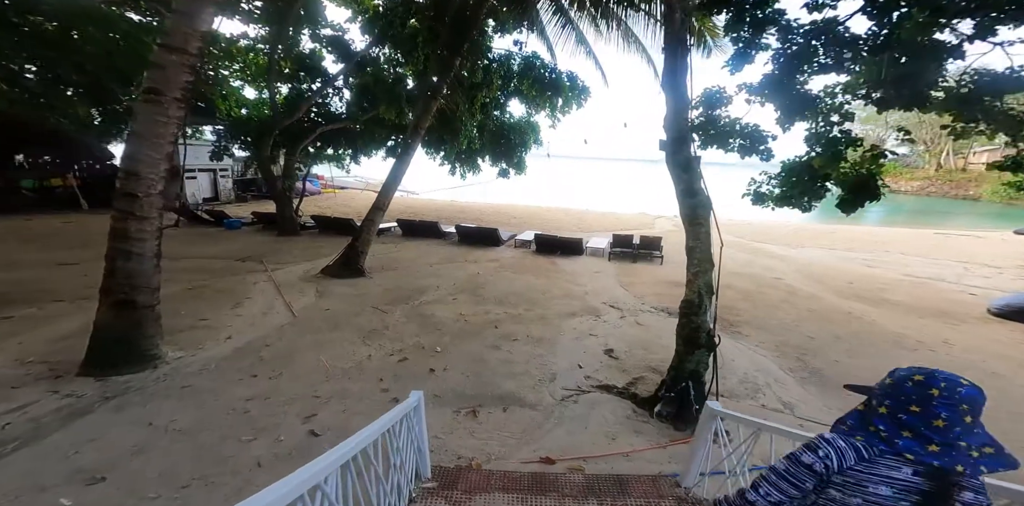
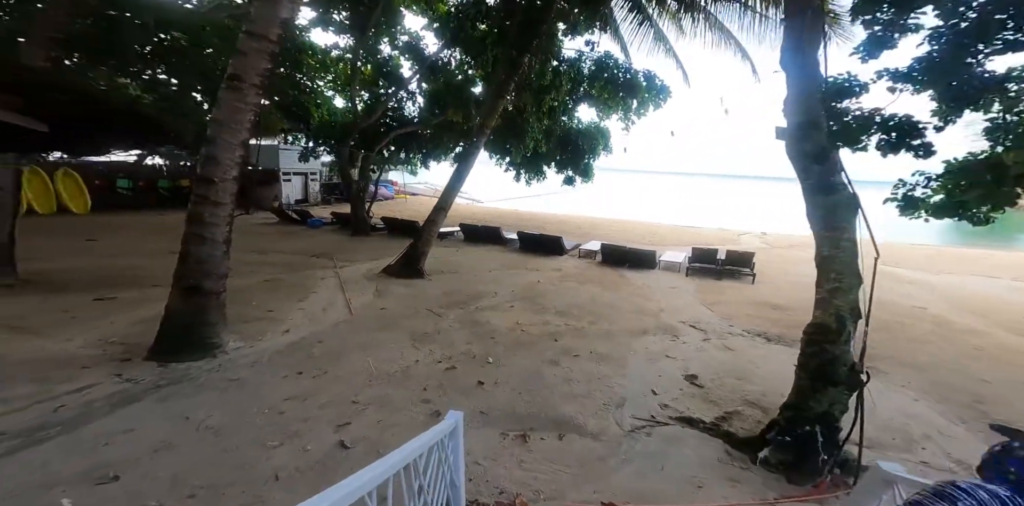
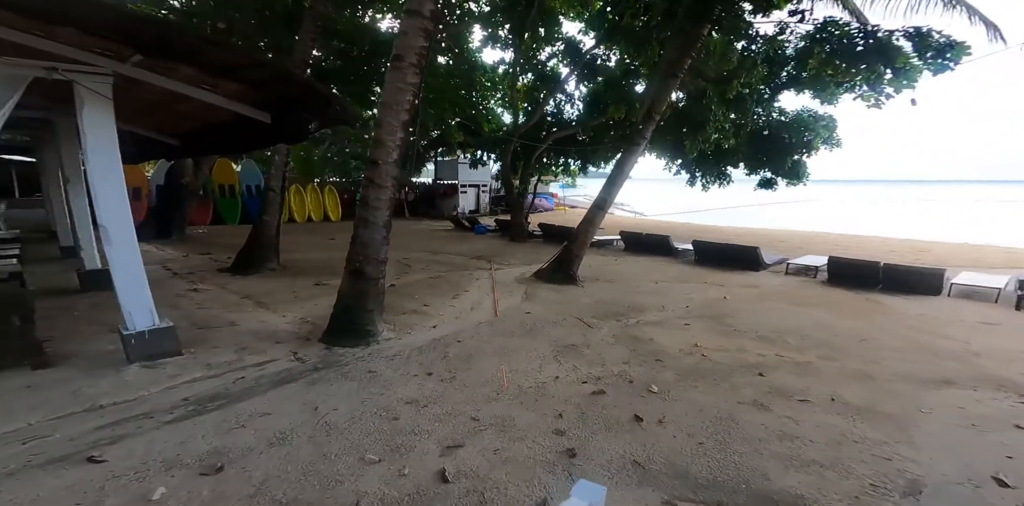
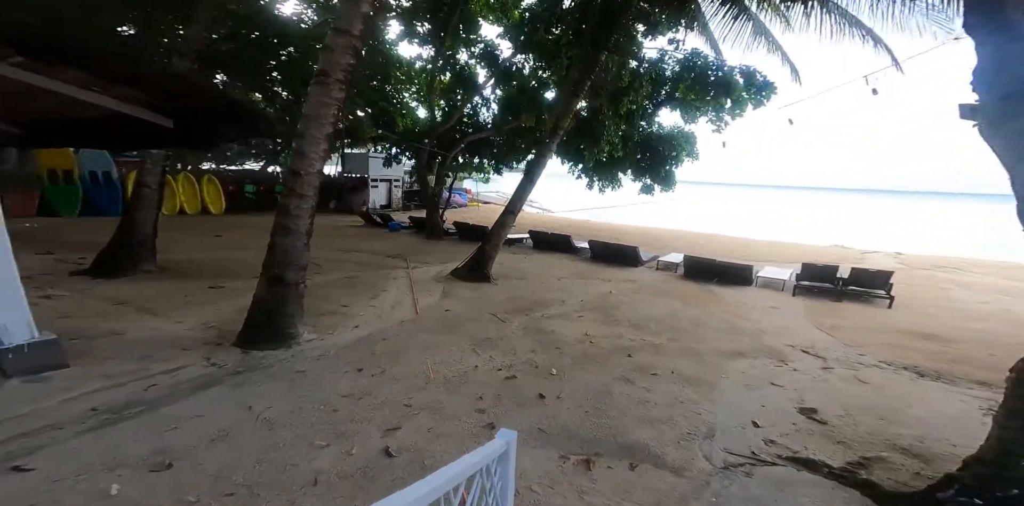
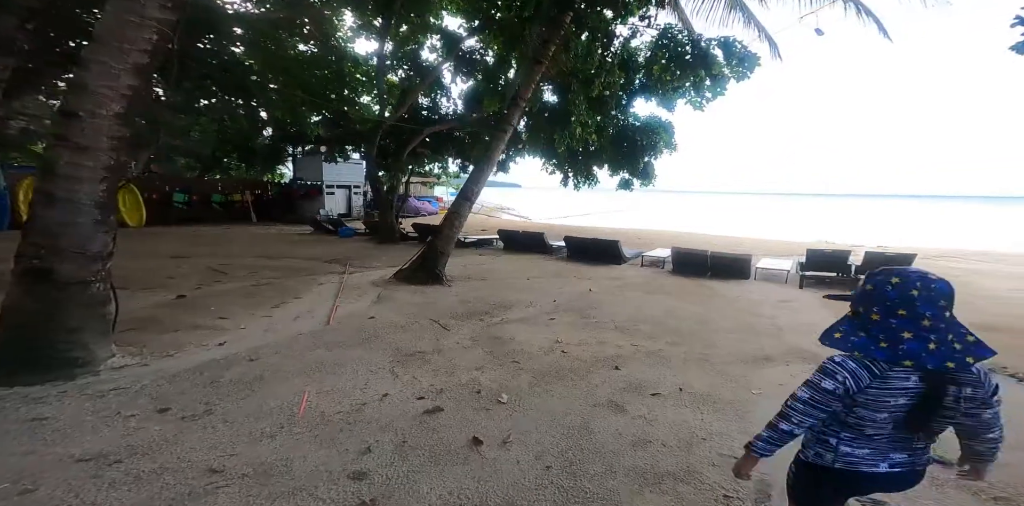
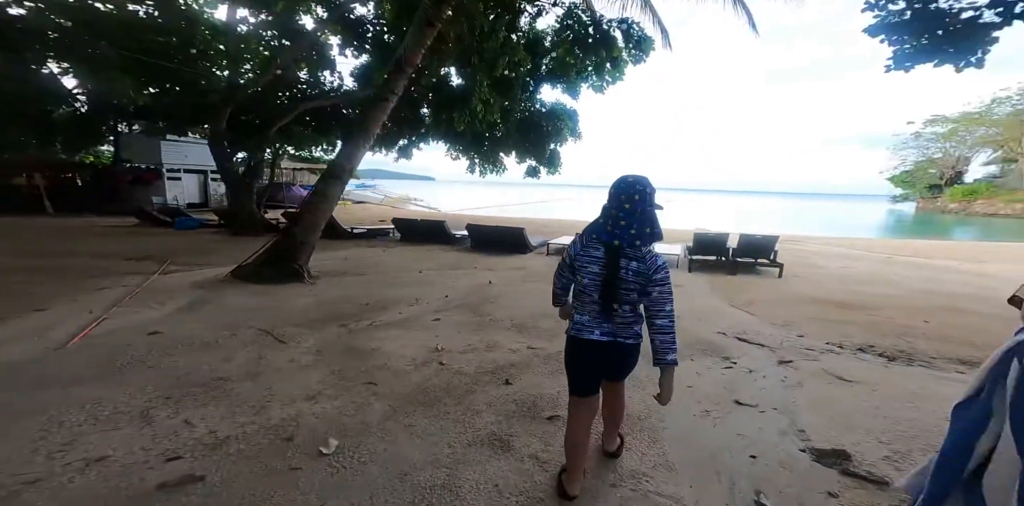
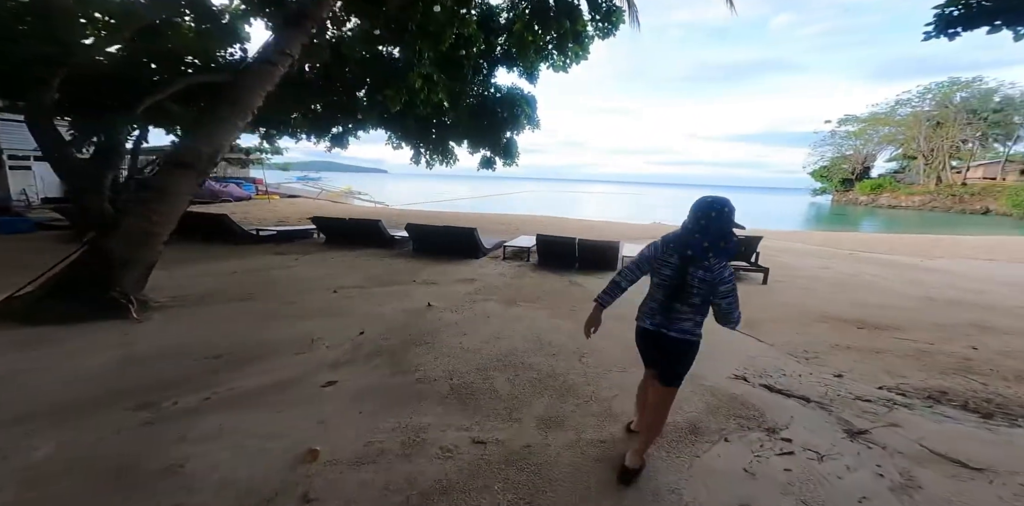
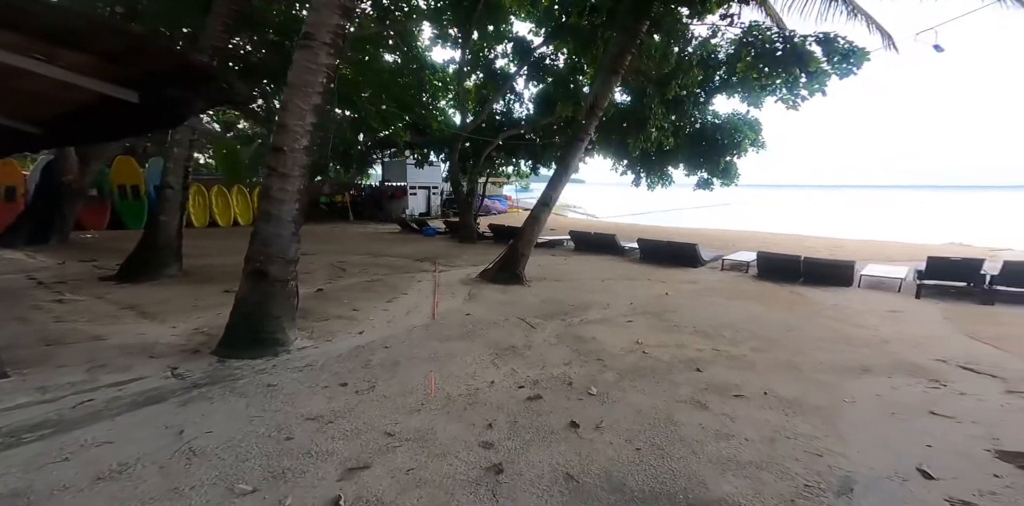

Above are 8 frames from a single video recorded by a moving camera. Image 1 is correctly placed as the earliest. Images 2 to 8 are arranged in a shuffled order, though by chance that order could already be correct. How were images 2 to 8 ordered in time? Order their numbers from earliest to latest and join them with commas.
2, 4, 3, 8, 5, 6, 7
